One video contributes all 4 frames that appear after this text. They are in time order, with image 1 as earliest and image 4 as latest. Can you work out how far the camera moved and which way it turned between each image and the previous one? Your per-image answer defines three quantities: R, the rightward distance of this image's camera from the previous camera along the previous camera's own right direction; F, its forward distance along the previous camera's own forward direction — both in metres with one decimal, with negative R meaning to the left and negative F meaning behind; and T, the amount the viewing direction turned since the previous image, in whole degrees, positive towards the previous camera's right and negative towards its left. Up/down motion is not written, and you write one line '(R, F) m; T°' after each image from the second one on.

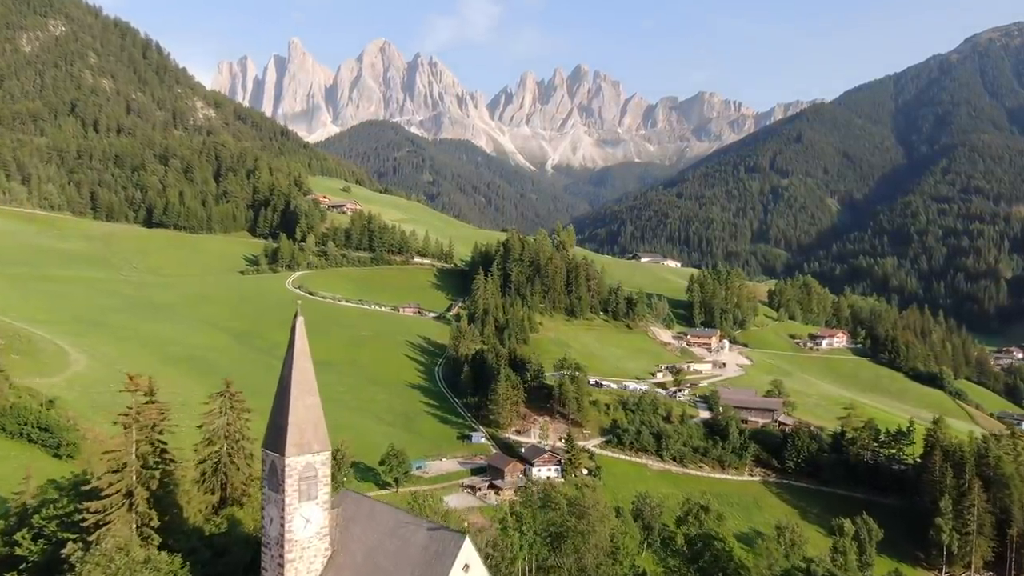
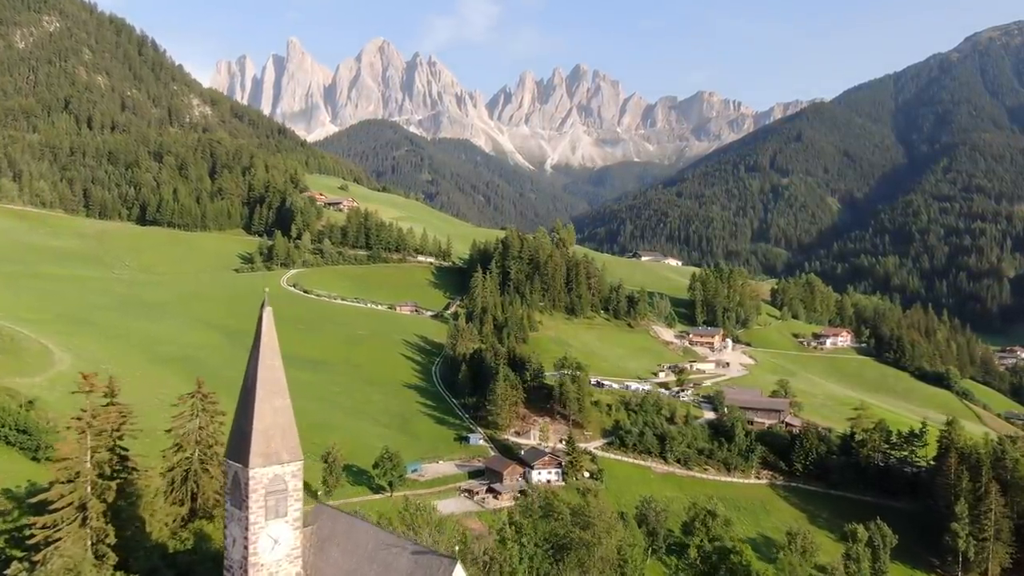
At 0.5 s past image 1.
(0.0, +2.6) m; 0°
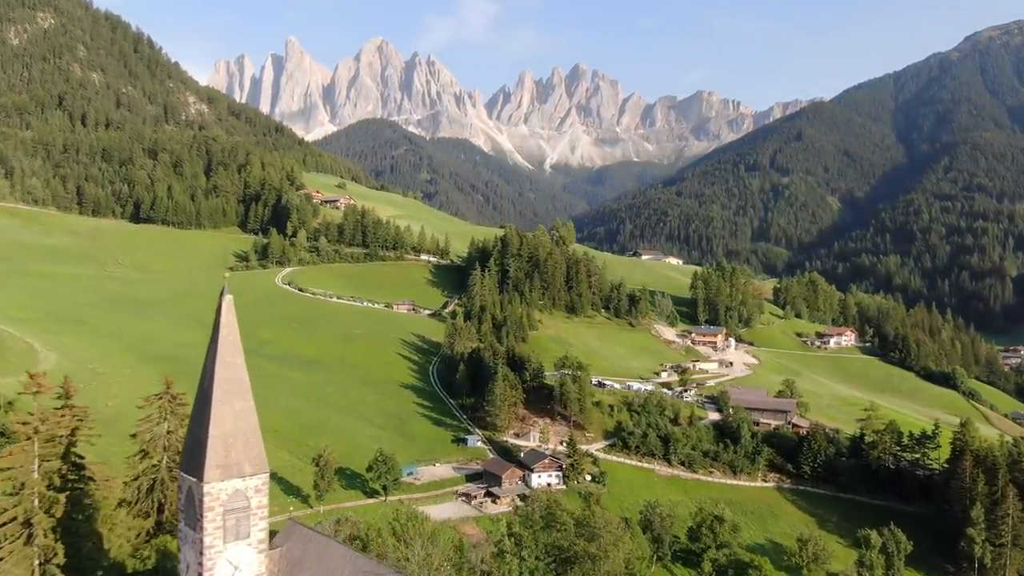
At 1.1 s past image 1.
(0.0, +2.4) m; 0°
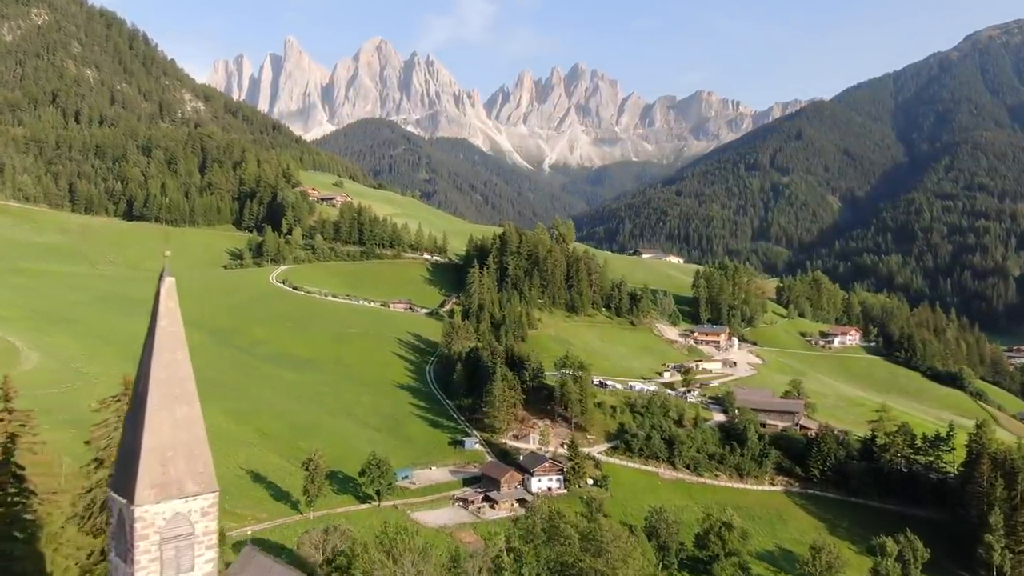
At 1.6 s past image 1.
(0.0, +2.6) m; 0°
